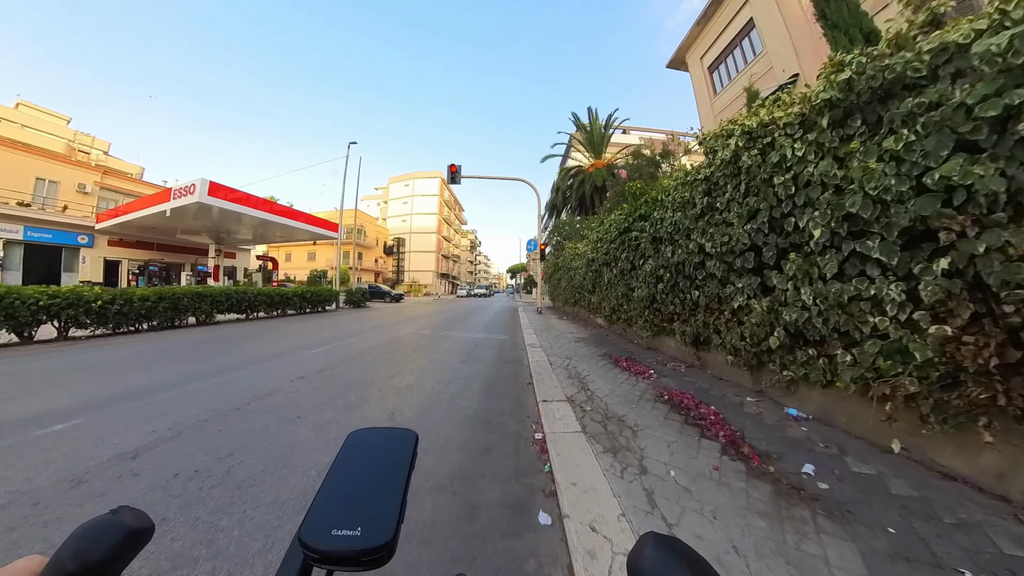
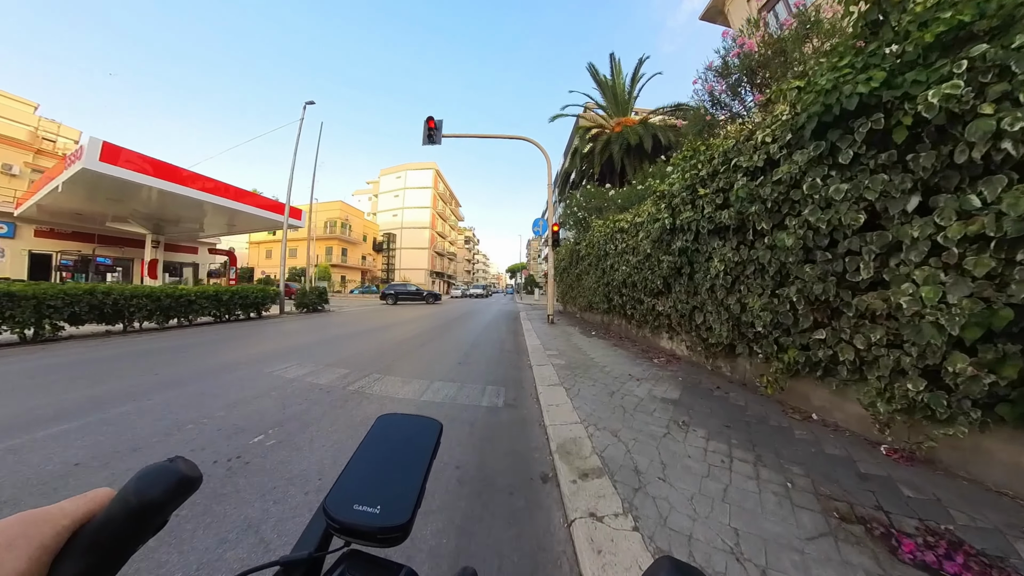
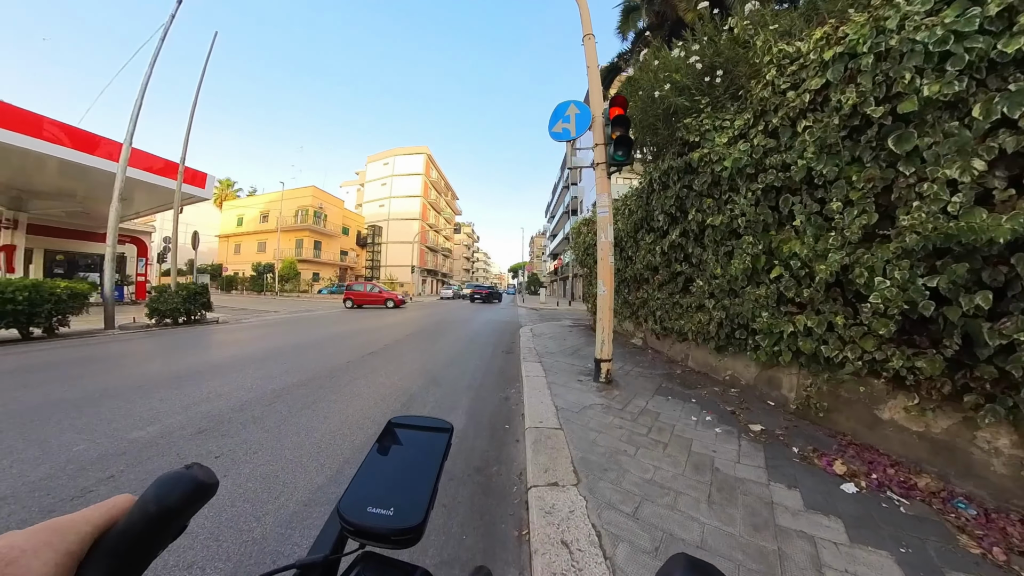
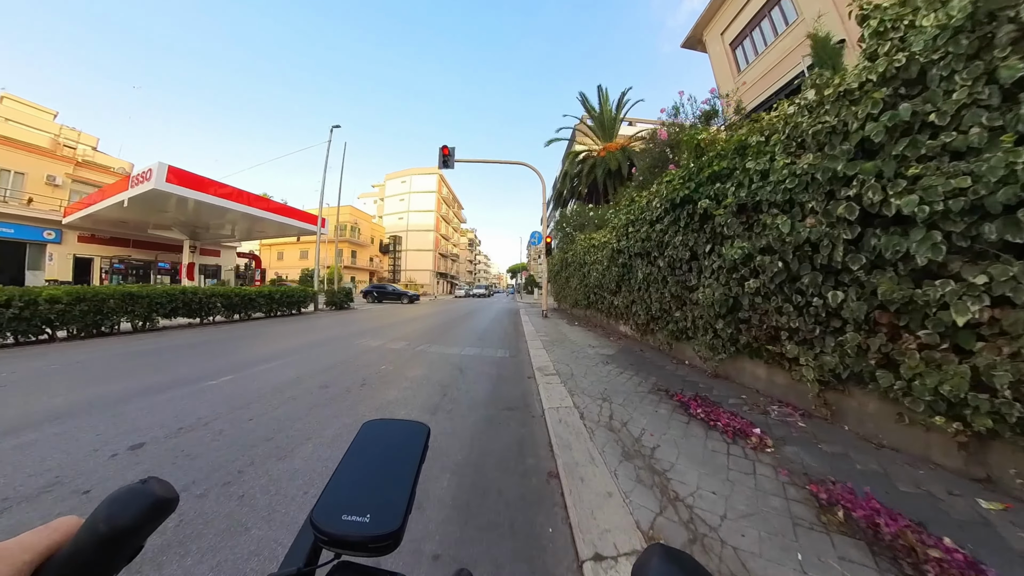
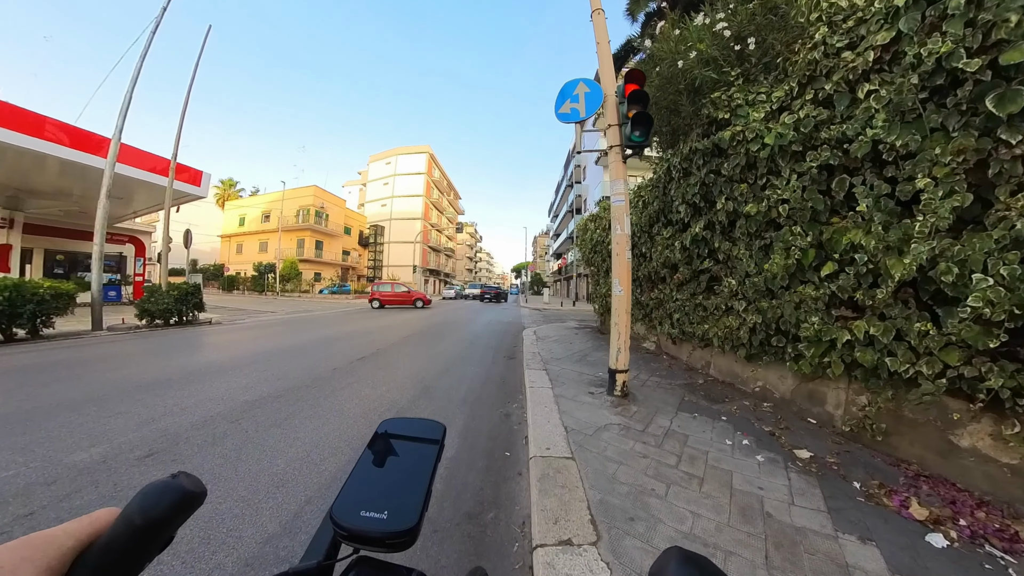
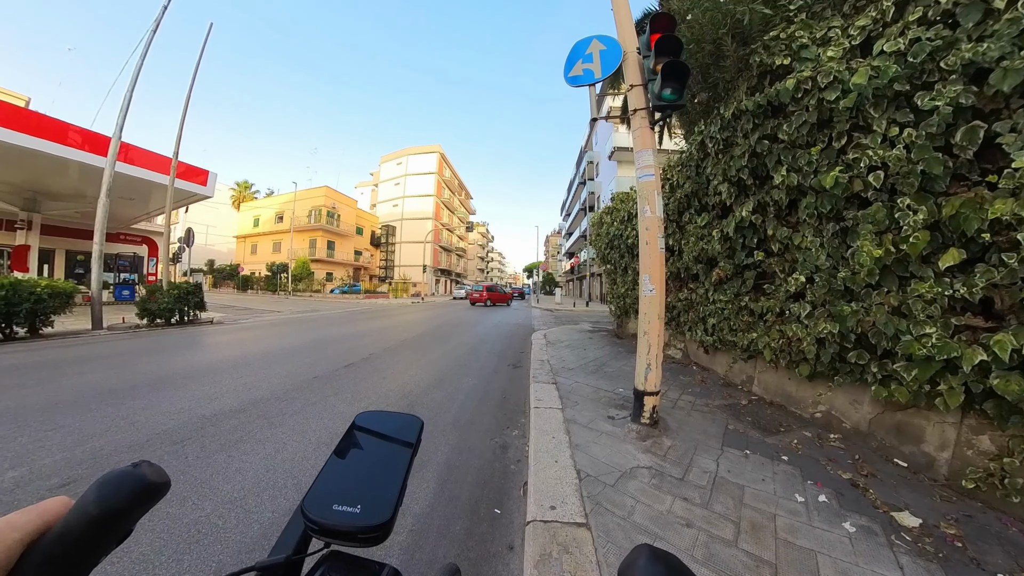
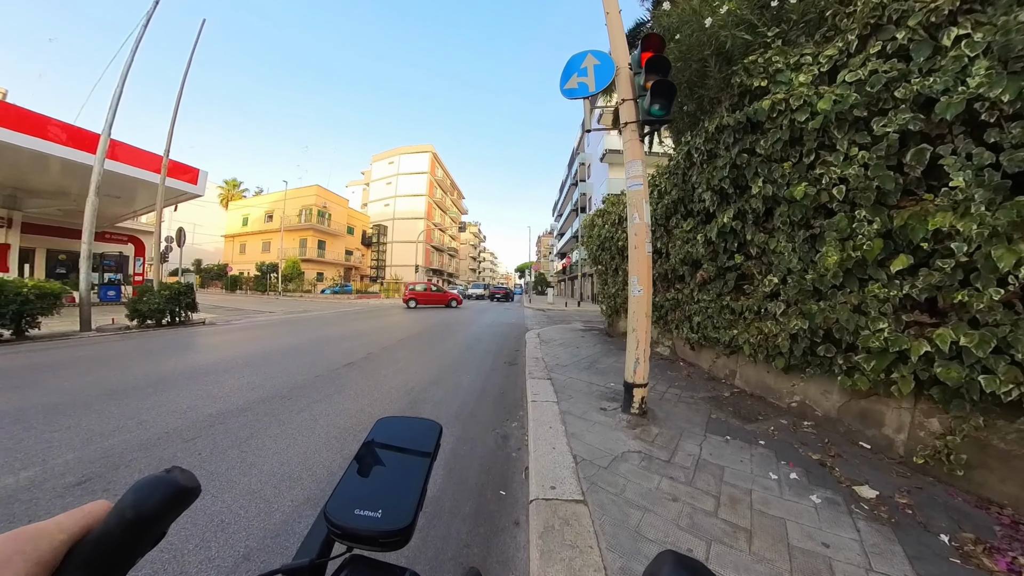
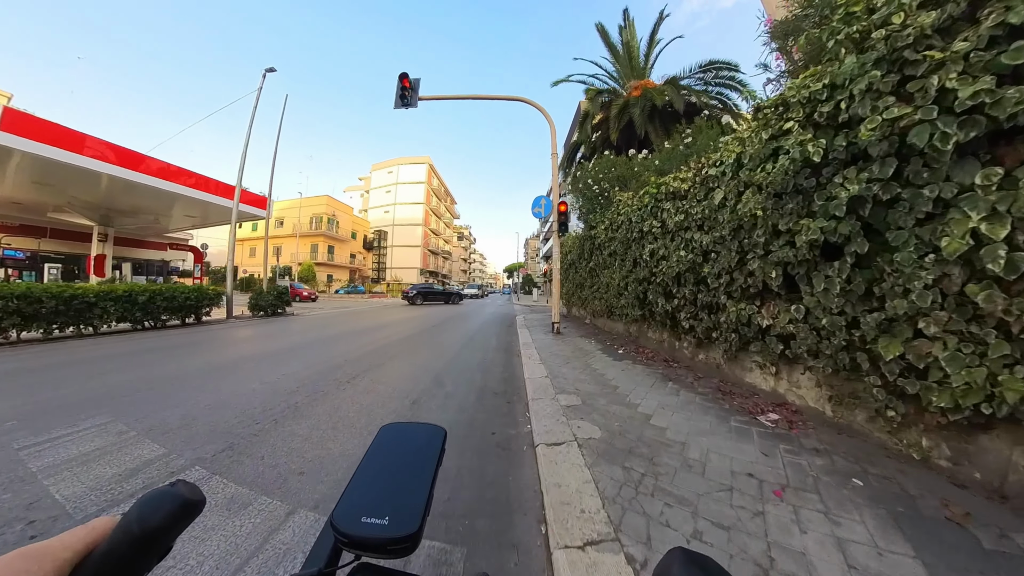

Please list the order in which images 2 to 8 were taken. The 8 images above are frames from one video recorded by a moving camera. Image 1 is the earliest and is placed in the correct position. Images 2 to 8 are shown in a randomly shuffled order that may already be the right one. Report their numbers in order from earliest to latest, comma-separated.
4, 2, 8, 3, 5, 7, 6
